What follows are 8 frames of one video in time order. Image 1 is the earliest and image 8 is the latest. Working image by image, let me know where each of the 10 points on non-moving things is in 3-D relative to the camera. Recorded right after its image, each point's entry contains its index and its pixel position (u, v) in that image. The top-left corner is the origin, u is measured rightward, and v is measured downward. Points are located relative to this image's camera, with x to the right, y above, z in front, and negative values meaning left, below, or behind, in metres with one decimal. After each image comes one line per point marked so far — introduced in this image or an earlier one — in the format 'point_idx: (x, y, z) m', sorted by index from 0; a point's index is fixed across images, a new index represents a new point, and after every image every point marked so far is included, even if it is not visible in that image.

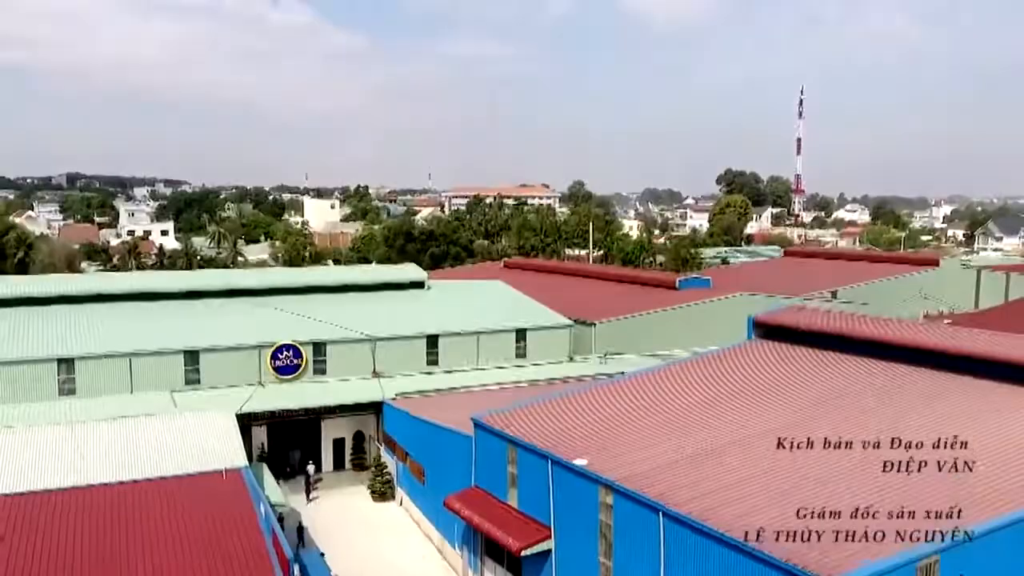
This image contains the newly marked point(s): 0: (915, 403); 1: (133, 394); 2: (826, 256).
0: (+2.3, -0.7, +5.1) m
1: (-3.2, -0.9, +7.8) m
2: (+6.0, +0.6, +17.6) m
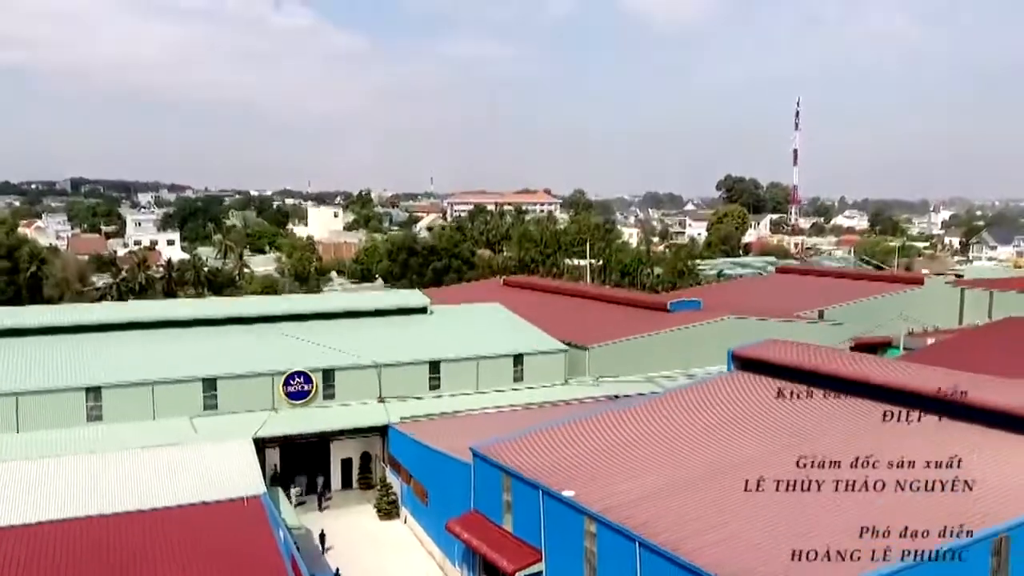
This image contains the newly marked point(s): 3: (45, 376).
0: (+2.3, -1.0, +5.6) m
1: (-3.2, -1.2, +8.3) m
2: (+6.0, +0.3, +18.1) m
3: (-4.1, -0.8, +8.1) m
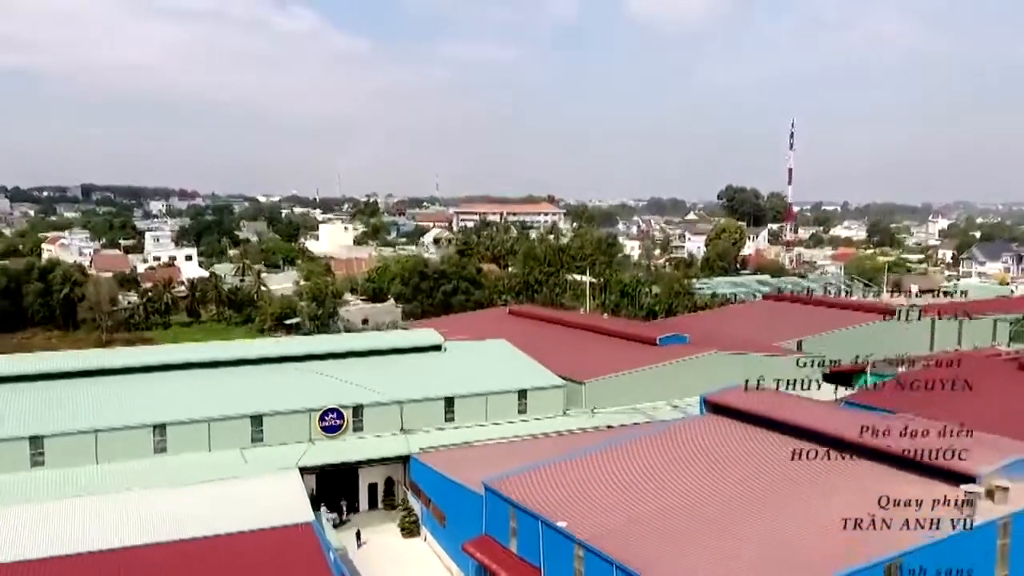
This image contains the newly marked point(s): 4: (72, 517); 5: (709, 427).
0: (+2.3, -1.5, +6.9) m
1: (-3.1, -1.7, +9.6) m
2: (+6.1, -0.3, +19.3) m
3: (-4.1, -1.3, +9.4) m
4: (-3.6, -1.9, +7.7) m
5: (+1.9, -1.4, +8.5) m
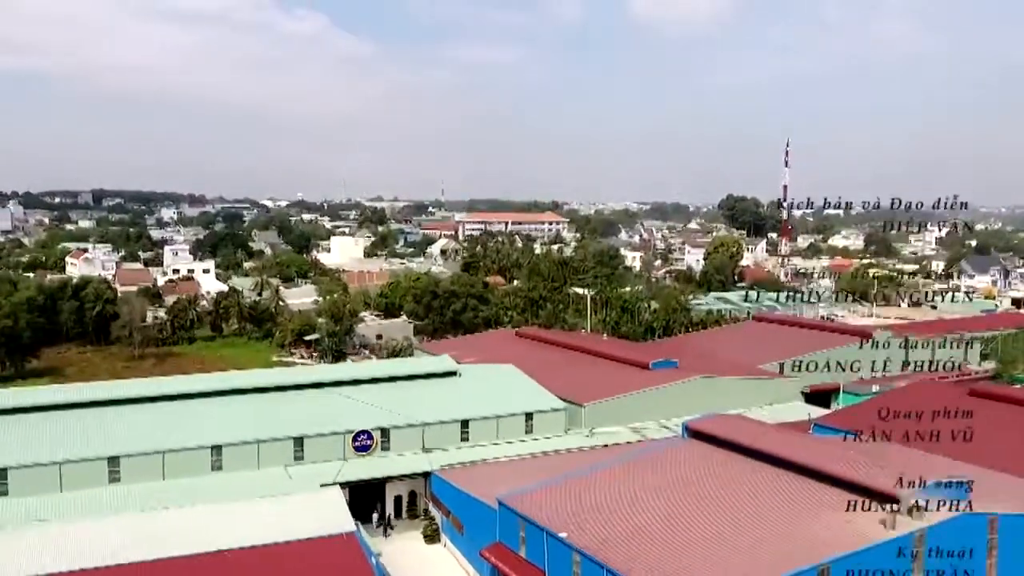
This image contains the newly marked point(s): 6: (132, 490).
0: (+2.4, -1.9, +8.3) m
1: (-3.0, -2.2, +11.0) m
2: (+6.2, -0.8, +20.7) m
3: (-4.0, -1.8, +10.9) m
4: (-3.6, -2.4, +9.1) m
5: (+2.0, -1.8, +9.9) m
6: (-4.2, -2.2, +10.2) m
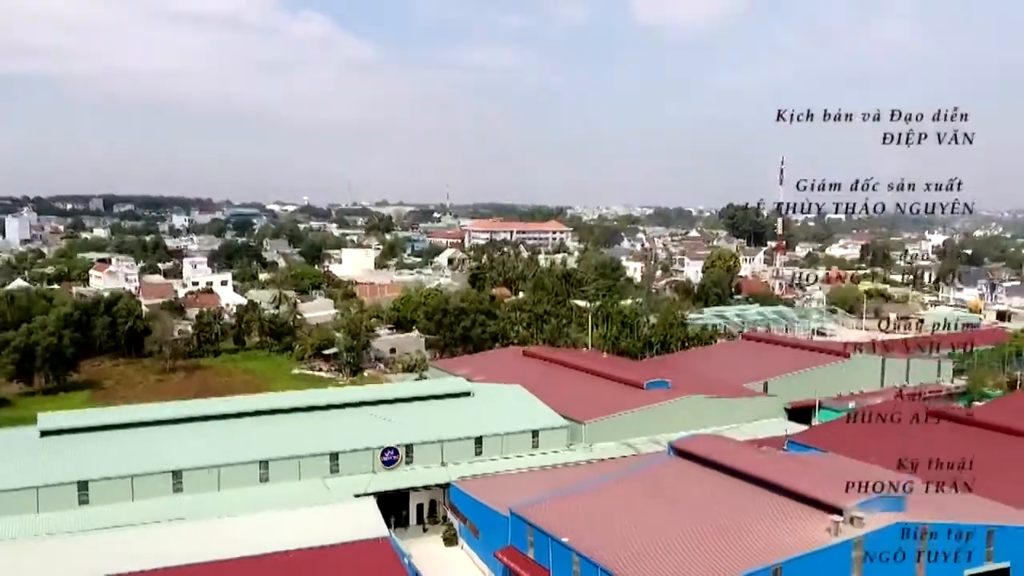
0: (+2.5, -2.4, +9.8) m
1: (-2.9, -2.6, +12.5) m
2: (+6.4, -1.3, +22.2) m
3: (-3.9, -2.2, +12.4) m
4: (-3.4, -2.8, +10.7) m
5: (+2.1, -2.3, +11.5) m
6: (-4.1, -2.7, +11.8) m
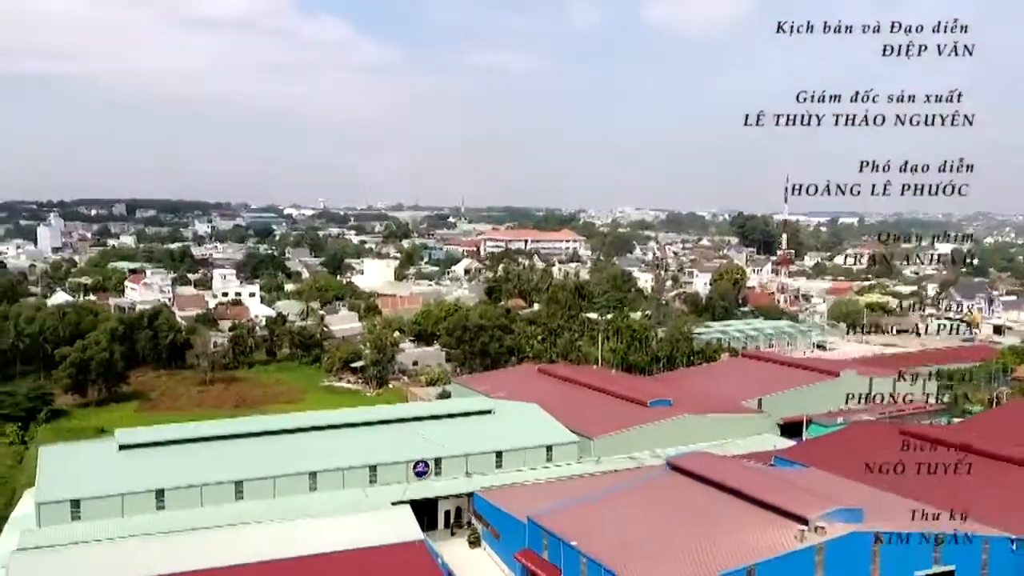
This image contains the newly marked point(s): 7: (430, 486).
0: (+2.8, -2.9, +11.5) m
1: (-2.7, -3.1, +14.3) m
2: (+6.8, -1.8, +23.8) m
3: (-3.6, -2.7, +14.2) m
4: (-3.2, -3.3, +12.4) m
5: (+2.3, -2.8, +13.1) m
6: (-3.8, -3.2, +13.5) m
7: (-1.3, -3.2, +14.6) m
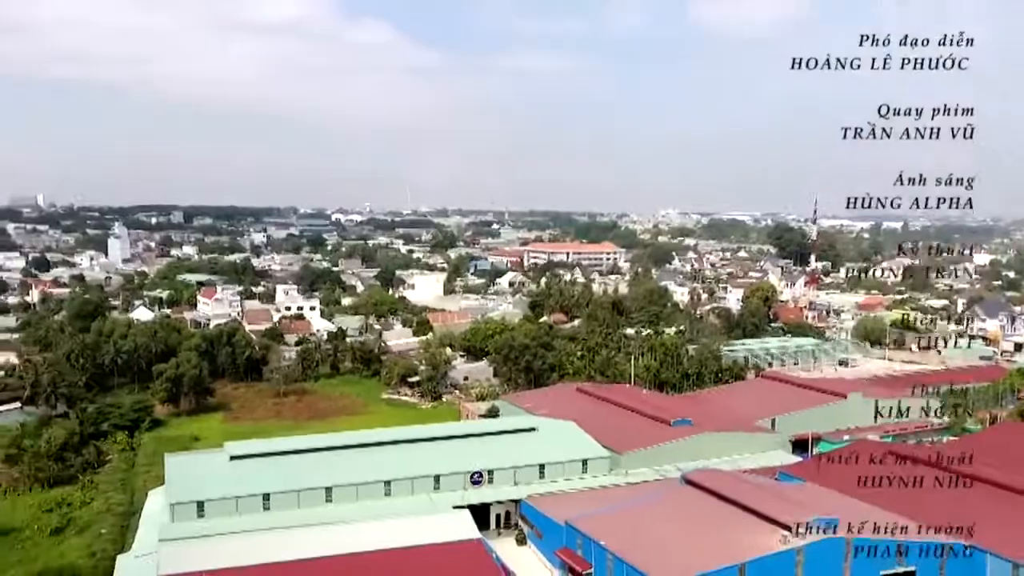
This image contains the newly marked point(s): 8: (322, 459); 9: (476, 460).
0: (+3.4, -3.7, +14.1) m
1: (-1.9, -3.9, +17.1) m
2: (+8.0, -2.6, +26.2) m
3: (-2.8, -3.5, +17.1) m
4: (-2.5, -4.1, +15.3) m
5: (+3.0, -3.6, +15.7) m
6: (-3.1, -3.9, +16.4) m
7: (-0.6, -3.9, +17.3) m
8: (-3.7, -3.3, +17.5) m
9: (-0.7, -3.4, +17.9) m
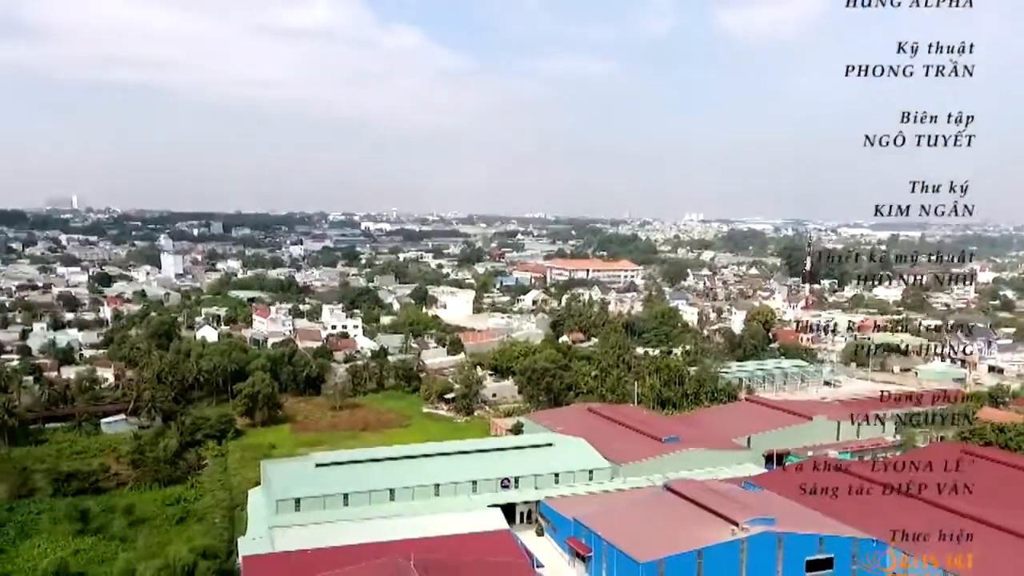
0: (+3.8, -4.8, +18.7) m
1: (-1.4, -5.0, +21.9) m
2: (+8.7, -3.8, +30.8) m
3: (-2.3, -4.6, +21.9) m
4: (-2.1, -5.2, +20.1) m
5: (+3.5, -4.7, +20.4) m
6: (-2.6, -5.0, +21.2) m
7: (0.0, -5.0, +22.1) m
8: (-3.2, -4.4, +22.4) m
9: (-0.2, -4.5, +22.6) m
